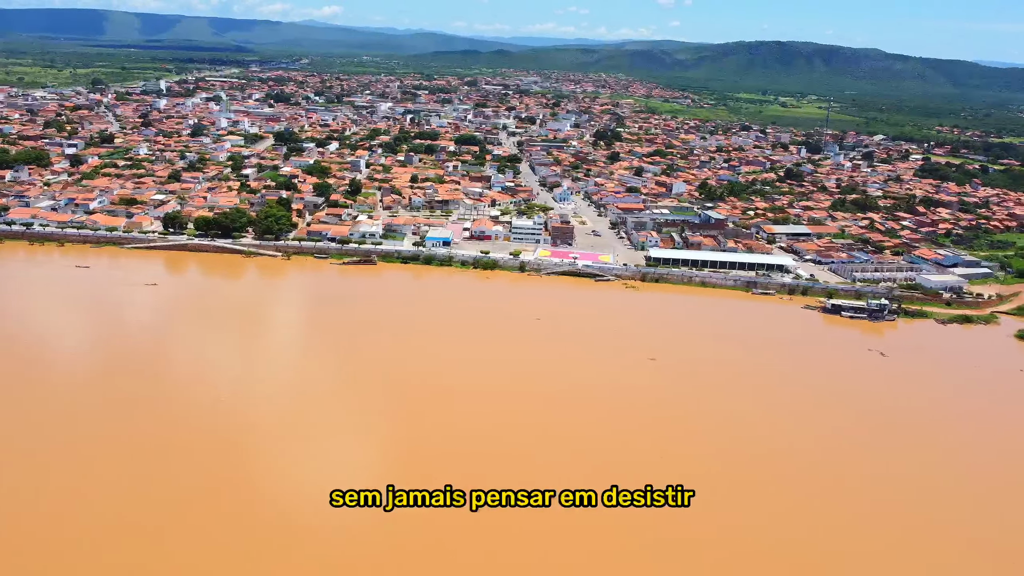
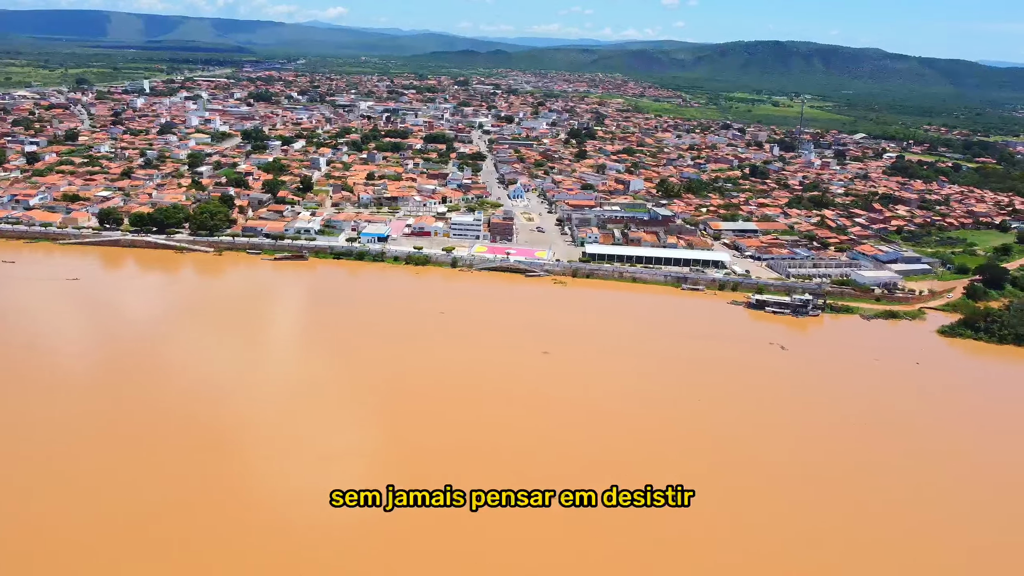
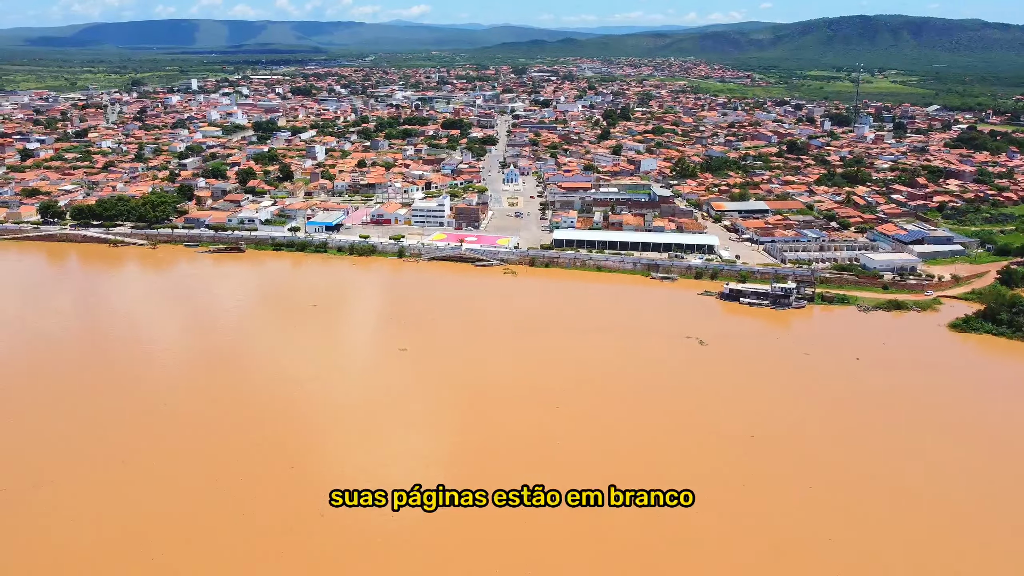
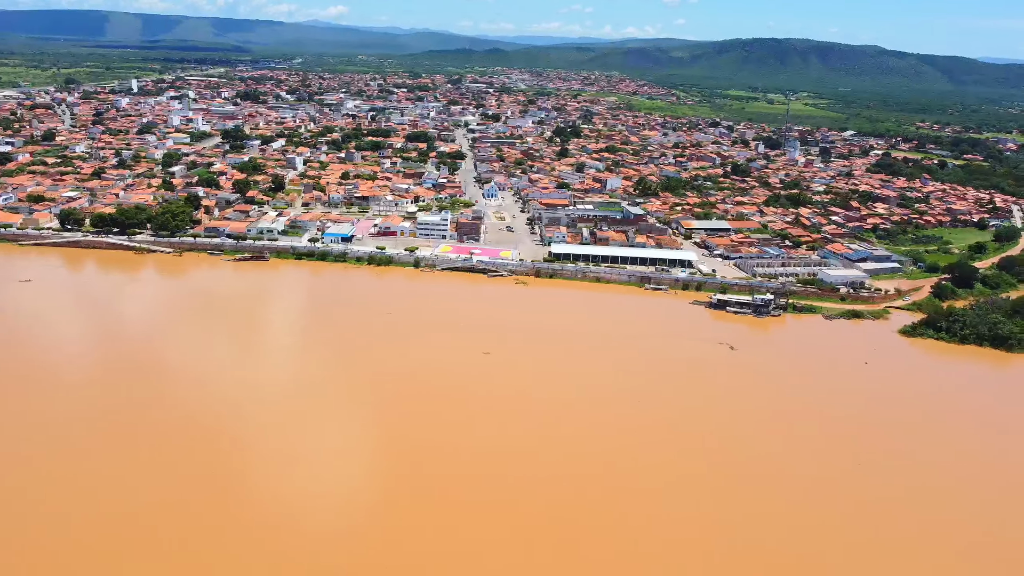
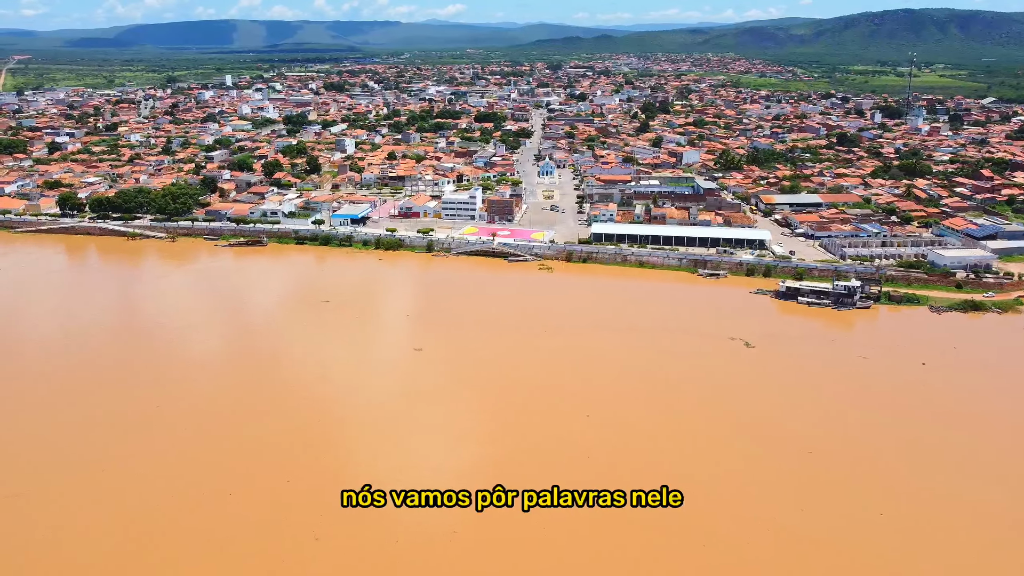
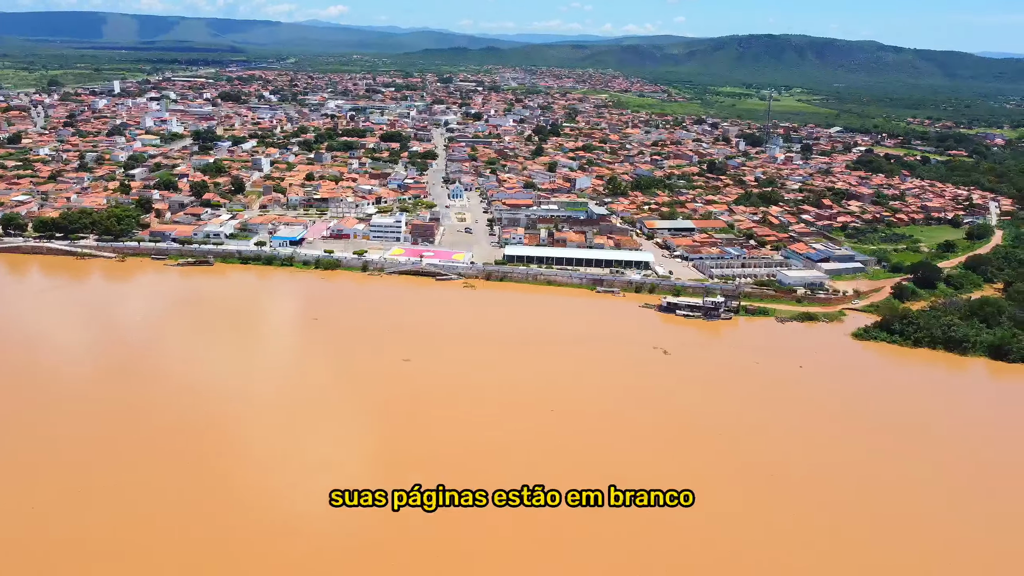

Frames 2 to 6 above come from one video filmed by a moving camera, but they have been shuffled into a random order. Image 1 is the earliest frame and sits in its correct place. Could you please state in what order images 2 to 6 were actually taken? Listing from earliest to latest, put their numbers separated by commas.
2, 4, 6, 3, 5
